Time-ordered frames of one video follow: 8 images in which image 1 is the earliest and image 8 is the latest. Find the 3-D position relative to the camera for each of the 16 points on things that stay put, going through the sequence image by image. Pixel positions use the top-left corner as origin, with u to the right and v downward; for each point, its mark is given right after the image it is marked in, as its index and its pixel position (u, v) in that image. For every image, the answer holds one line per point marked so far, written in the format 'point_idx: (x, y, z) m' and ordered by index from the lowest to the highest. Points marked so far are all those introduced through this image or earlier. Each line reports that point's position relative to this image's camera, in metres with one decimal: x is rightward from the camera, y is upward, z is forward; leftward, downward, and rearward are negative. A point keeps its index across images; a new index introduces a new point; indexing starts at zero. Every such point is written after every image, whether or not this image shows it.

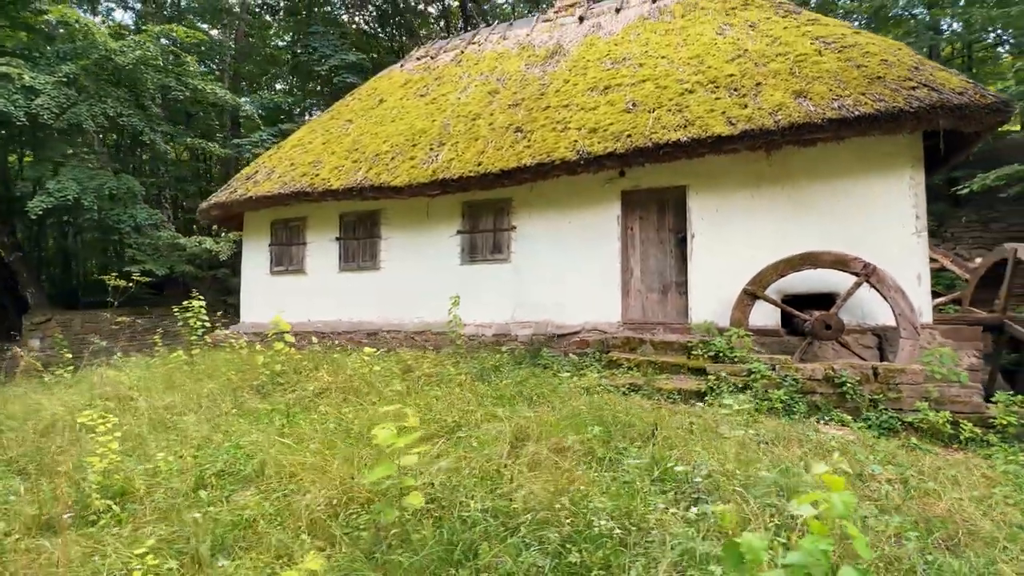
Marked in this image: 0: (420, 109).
0: (-1.5, +2.8, +8.1) m
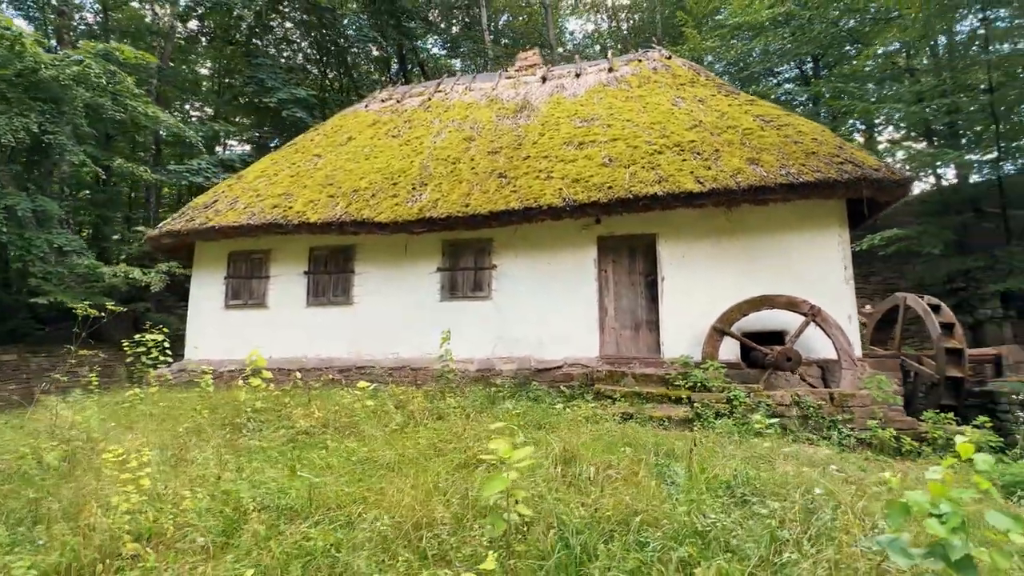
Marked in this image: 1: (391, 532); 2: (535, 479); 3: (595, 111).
0: (-1.9, +2.2, +8.2) m
1: (-0.7, -1.4, +2.8) m
2: (+0.1, -1.2, +3.1) m
3: (+1.3, +2.8, +8.0) m
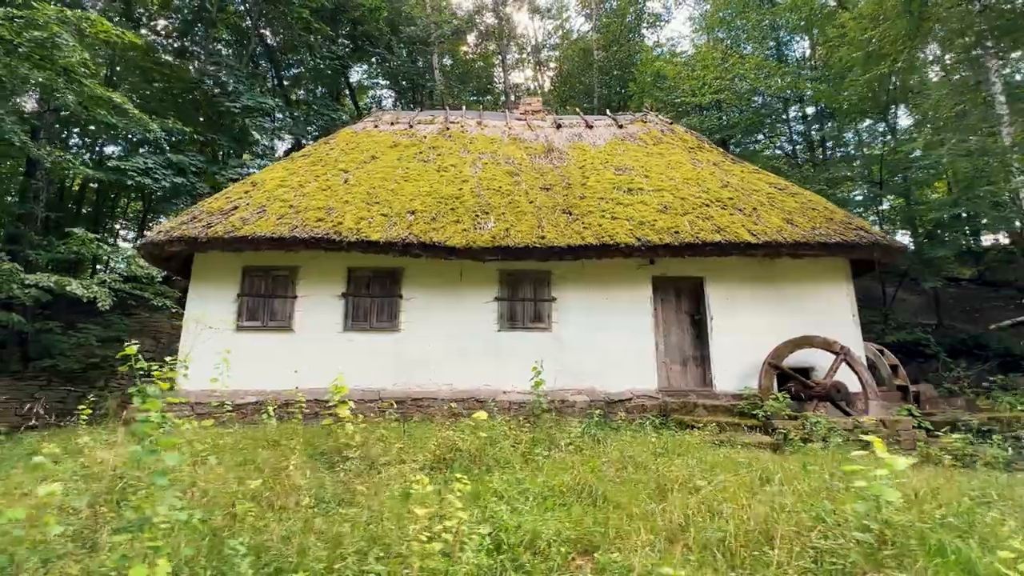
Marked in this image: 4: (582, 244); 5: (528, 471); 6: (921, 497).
0: (-1.3, +1.8, +8.1) m
1: (+1.2, -1.5, +2.8) m
2: (+1.9, -1.4, +3.3) m
3: (+1.9, +2.2, +8.7) m
4: (+0.9, +0.6, +6.7) m
5: (+0.1, -1.5, +4.4) m
6: (+2.6, -1.3, +3.2) m
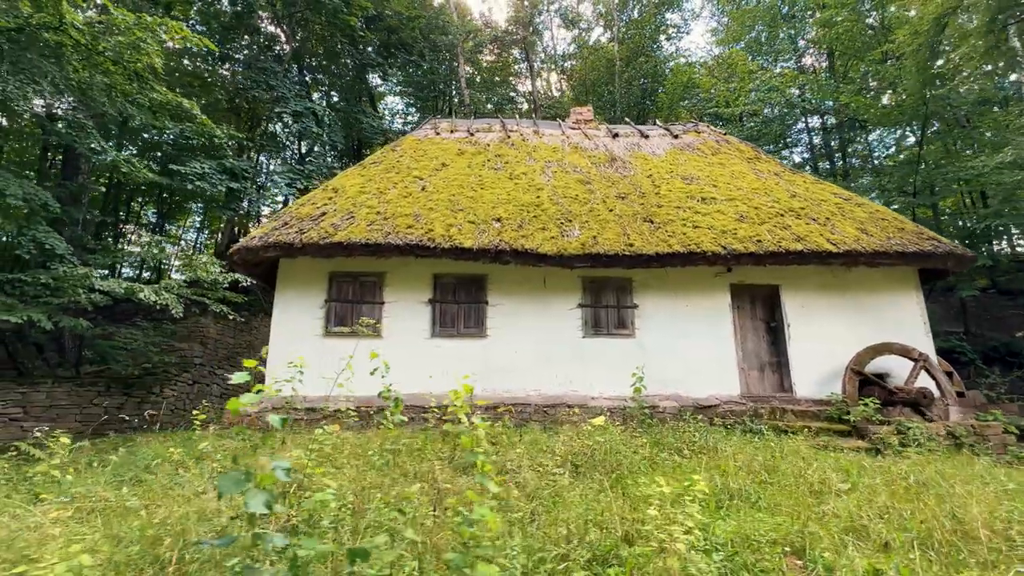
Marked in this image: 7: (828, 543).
0: (-0.1, +1.7, +8.1) m
1: (+2.5, -1.5, +2.9) m
2: (+3.2, -1.4, +3.5) m
3: (+3.1, +2.0, +8.8) m
4: (+2.1, +0.5, +6.8) m
5: (+1.3, -1.6, +4.5) m
6: (+3.8, -1.4, +3.3) m
7: (+1.9, -1.6, +3.1) m
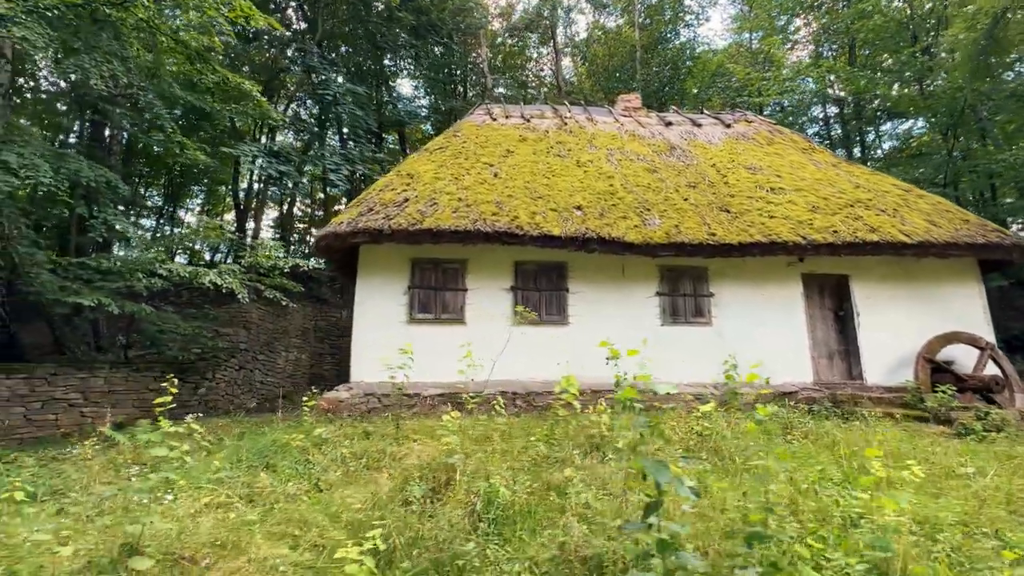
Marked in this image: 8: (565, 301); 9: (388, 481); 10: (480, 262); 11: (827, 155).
0: (+1.0, +1.9, +8.1) m
1: (+3.7, -1.5, +3.1) m
2: (+4.4, -1.4, +3.6) m
3: (+4.2, +2.2, +8.9) m
4: (+3.2, +0.6, +6.9) m
5: (+2.5, -1.5, +4.7) m
6: (+5.0, -1.3, +3.5) m
7: (+3.1, -1.5, +3.2) m
8: (+0.7, -0.2, +7.1) m
9: (-1.0, -1.5, +3.9) m
10: (-0.4, +0.4, +7.1) m
11: (+5.8, +2.5, +9.4) m
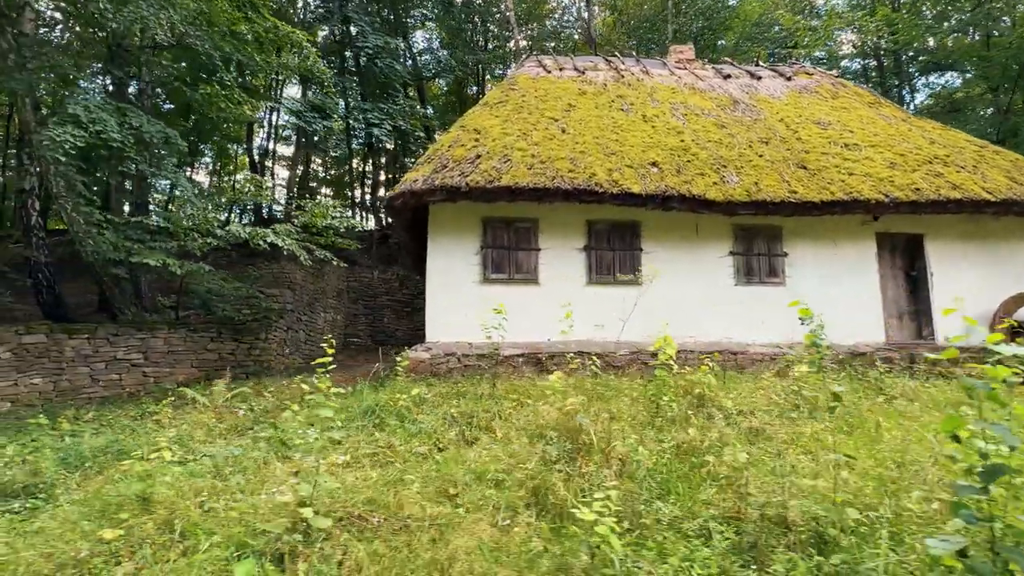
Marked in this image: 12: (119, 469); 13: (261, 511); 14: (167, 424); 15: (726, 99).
0: (+2.0, +2.5, +7.9) m
1: (+4.7, -1.2, +3.1) m
2: (+5.4, -1.1, +3.6) m
3: (+5.2, +2.9, +8.6) m
4: (+4.2, +1.2, +6.7) m
5: (+3.5, -1.1, +4.6) m
6: (+6.0, -1.1, +3.5) m
7: (+4.1, -1.2, +3.2) m
8: (+1.7, +0.4, +7.0) m
9: (0.0, -1.2, +3.9) m
10: (+0.6, +0.9, +6.9) m
11: (+6.8, +3.2, +9.1) m
12: (-3.3, -1.6, +4.3) m
13: (-1.5, -1.3, +3.0) m
14: (-4.0, -1.6, +5.9) m
15: (+3.8, +3.3, +9.0) m
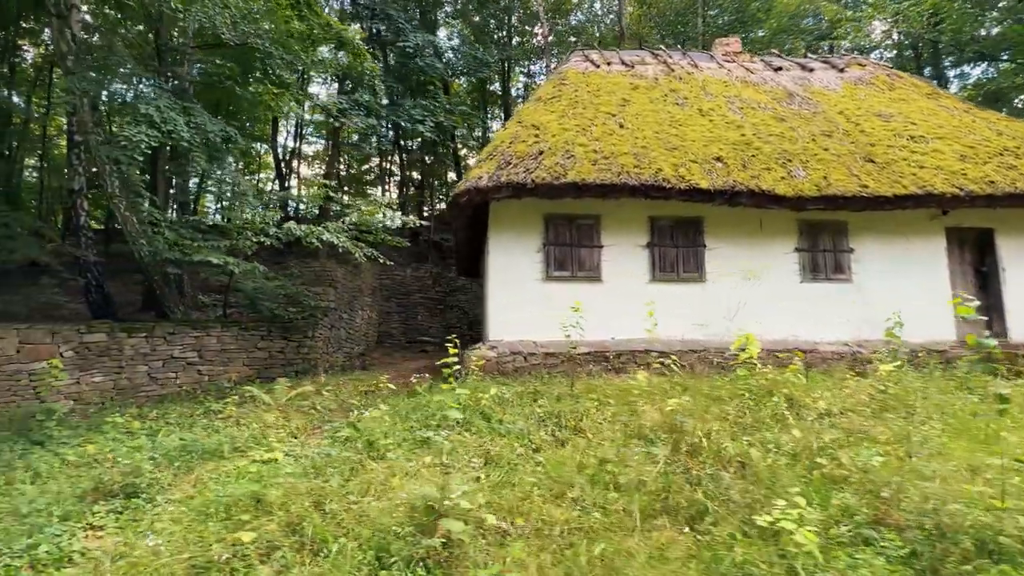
0: (+2.9, +2.6, +7.7) m
1: (+5.4, -1.2, +2.9) m
2: (+6.1, -1.1, +3.4) m
3: (+6.1, +3.0, +8.4) m
4: (+5.1, +1.2, +6.5) m
5: (+4.3, -1.1, +4.5) m
6: (+6.8, -1.0, +3.3) m
7: (+4.9, -1.2, +3.1) m
8: (+2.6, +0.4, +6.9) m
9: (+0.8, -1.2, +3.8) m
10: (+1.4, +0.9, +6.8) m
11: (+7.7, +3.3, +8.8) m
12: (-2.5, -1.5, +4.3) m
13: (-0.7, -1.3, +2.9) m
14: (-3.2, -1.6, +5.9) m
15: (+4.6, +3.4, +8.8) m
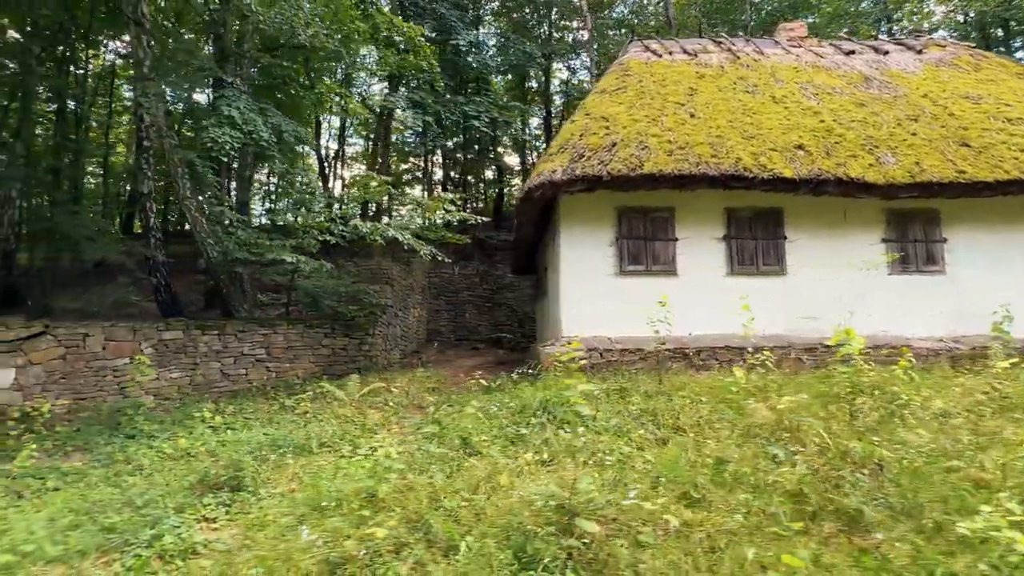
0: (+3.8, +2.7, +7.4) m
1: (+6.2, -1.1, +2.5) m
2: (+6.9, -1.0, +2.9) m
3: (+7.0, +3.1, +7.9) m
4: (+6.0, +1.3, +6.1) m
5: (+5.1, -1.0, +4.1) m
6: (+7.5, -0.9, +2.8) m
7: (+5.6, -1.1, +2.7) m
8: (+3.5, +0.5, +6.6) m
9: (+1.6, -1.1, +3.7) m
10: (+2.3, +1.0, +6.6) m
11: (+8.7, +3.4, +8.3) m
12: (-1.7, -1.5, +4.3) m
13: (0.0, -1.3, +2.9) m
14: (-2.3, -1.5, +6.0) m
15: (+5.6, +3.5, +8.4) m
